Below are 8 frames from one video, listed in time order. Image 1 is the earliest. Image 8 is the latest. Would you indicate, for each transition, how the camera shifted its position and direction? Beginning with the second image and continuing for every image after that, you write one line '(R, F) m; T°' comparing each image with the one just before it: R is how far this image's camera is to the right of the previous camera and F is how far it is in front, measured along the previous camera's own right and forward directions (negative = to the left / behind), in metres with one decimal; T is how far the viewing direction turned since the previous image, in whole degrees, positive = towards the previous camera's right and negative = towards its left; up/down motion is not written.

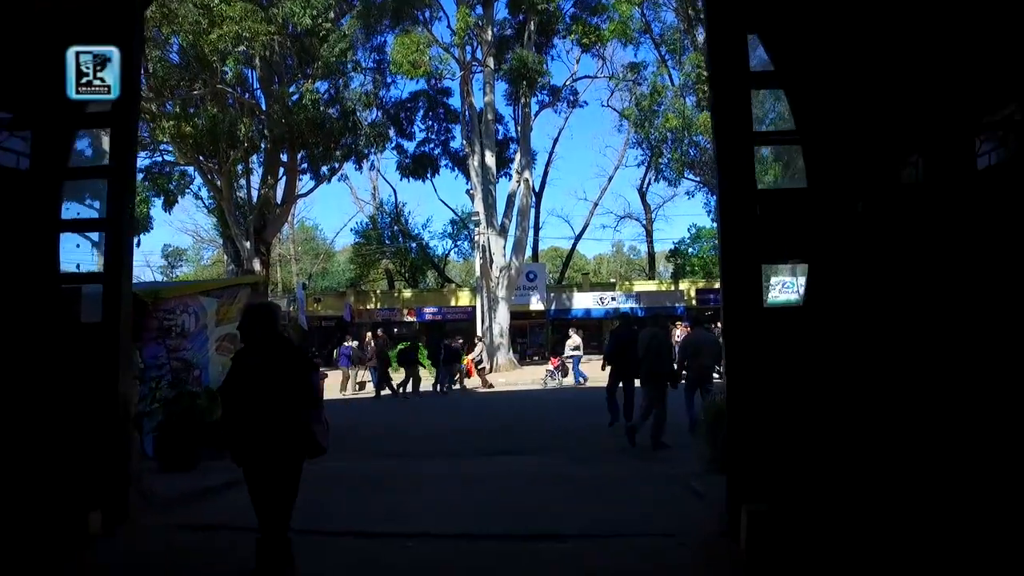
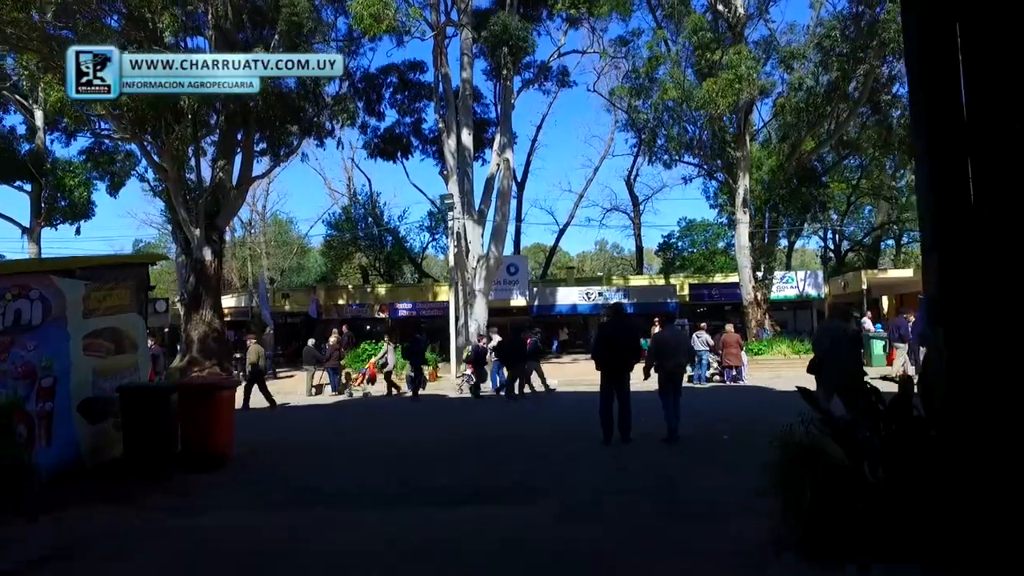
(+0.1, +2.5) m; +1°
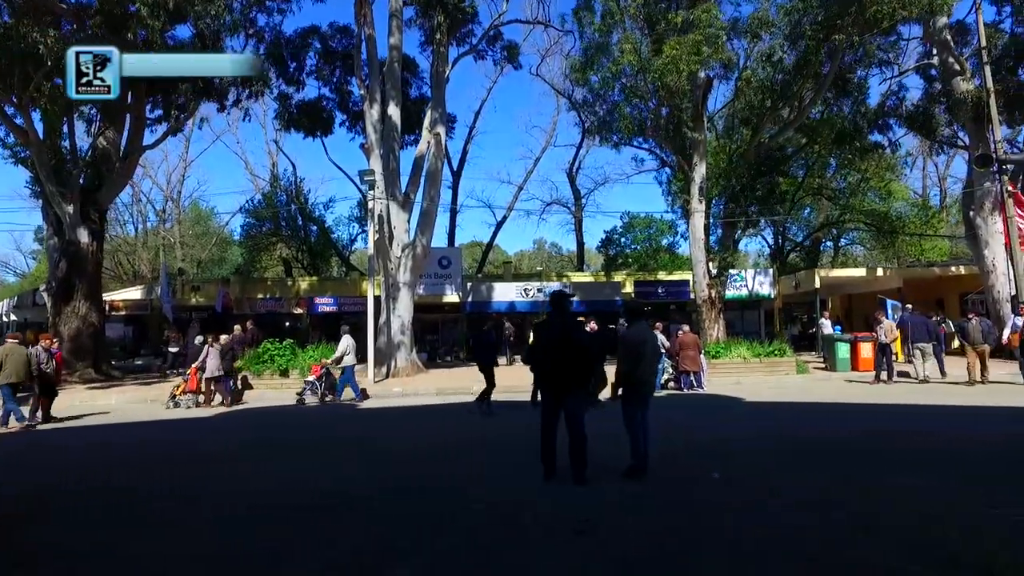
(+0.2, +2.7) m; +5°
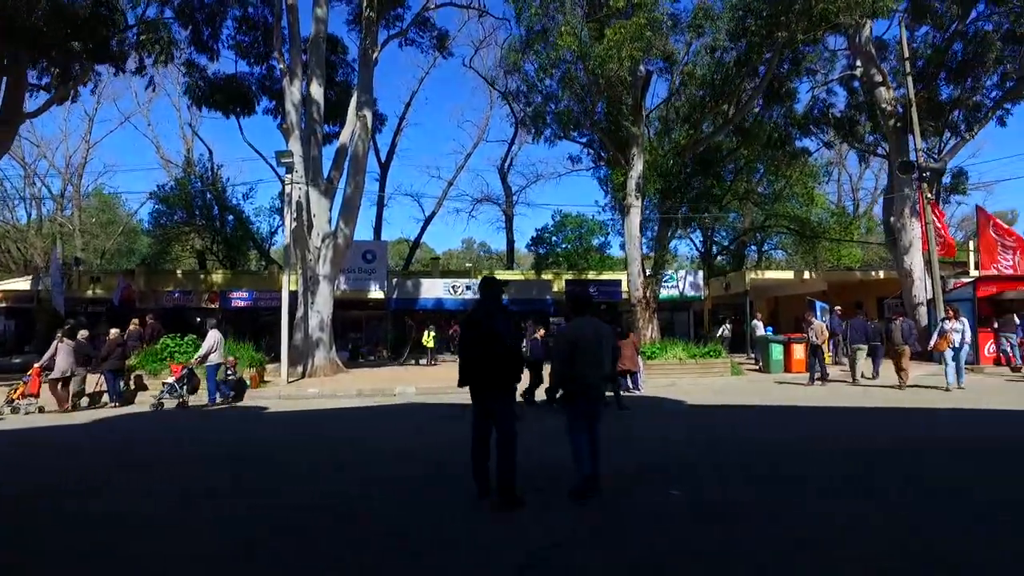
(0.0, +1.1) m; +6°
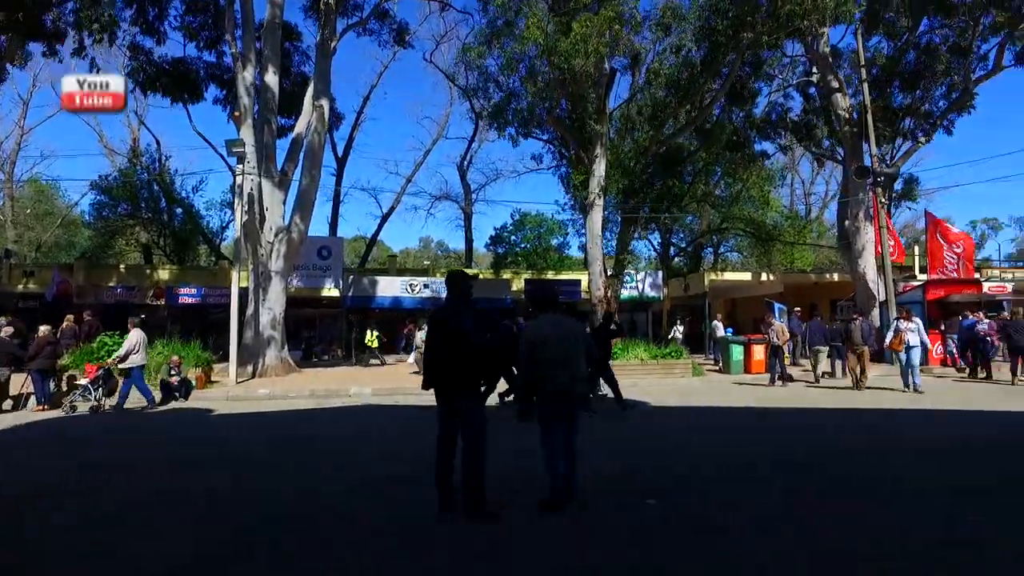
(-0.1, +0.4) m; +4°
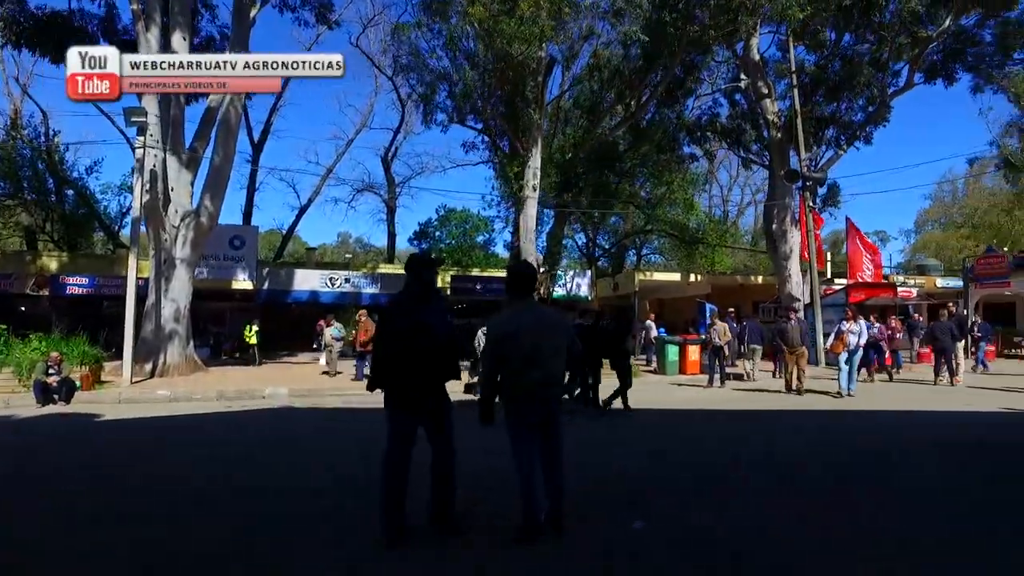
(-0.3, +1.0) m; +7°
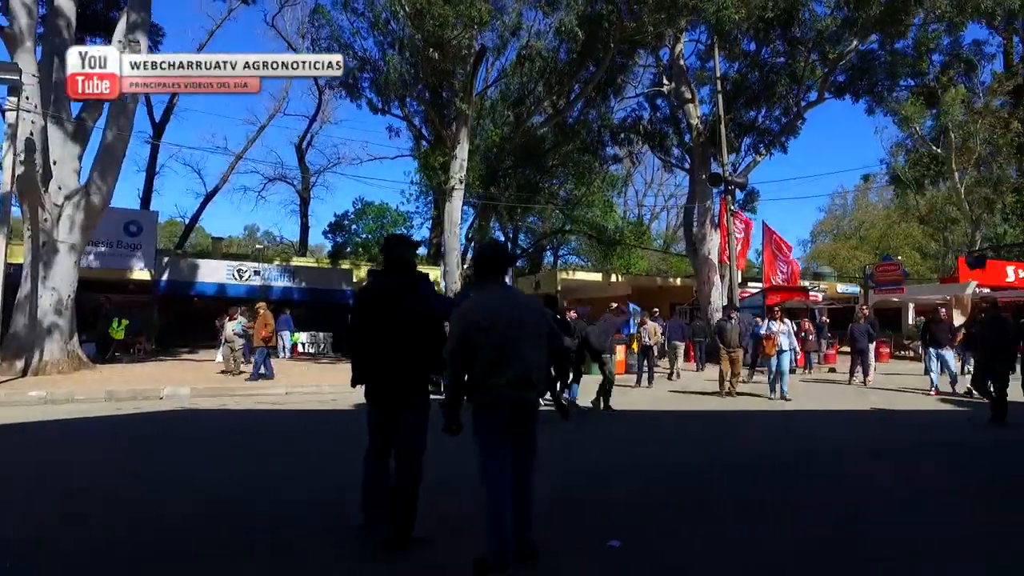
(-0.3, +0.7) m; +7°
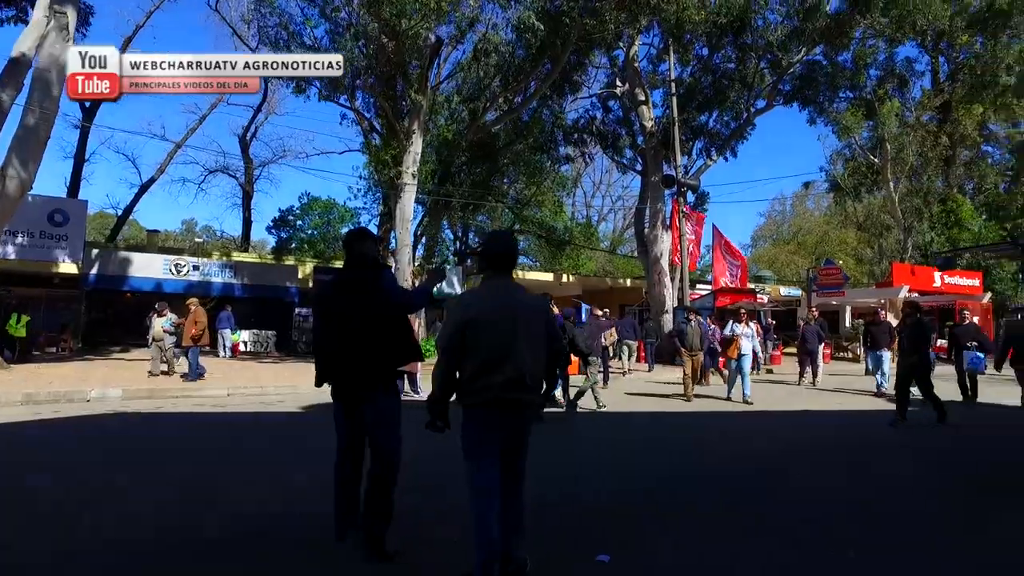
(-0.2, +0.4) m; +5°
